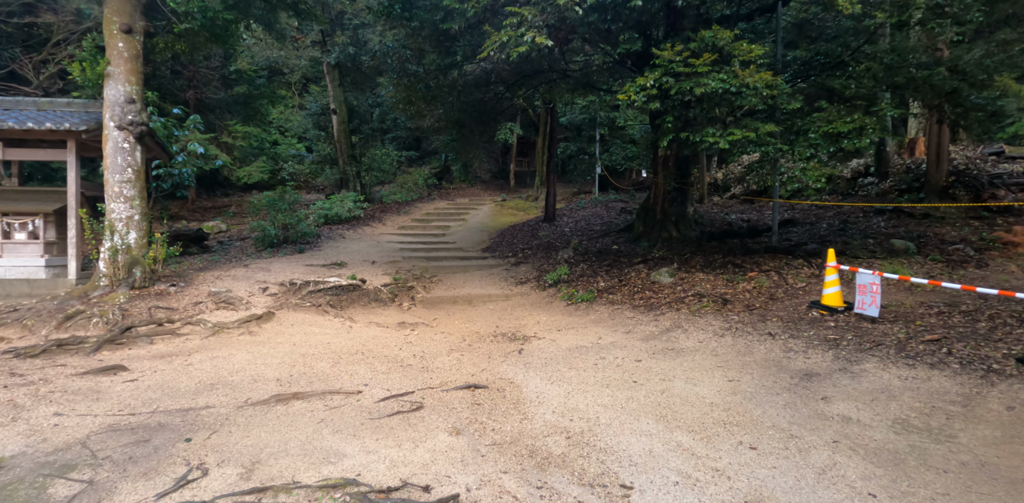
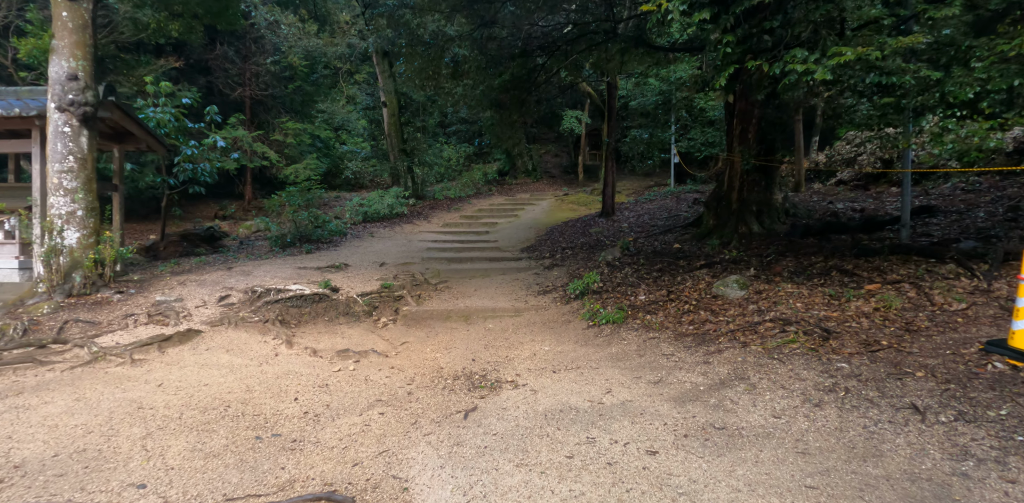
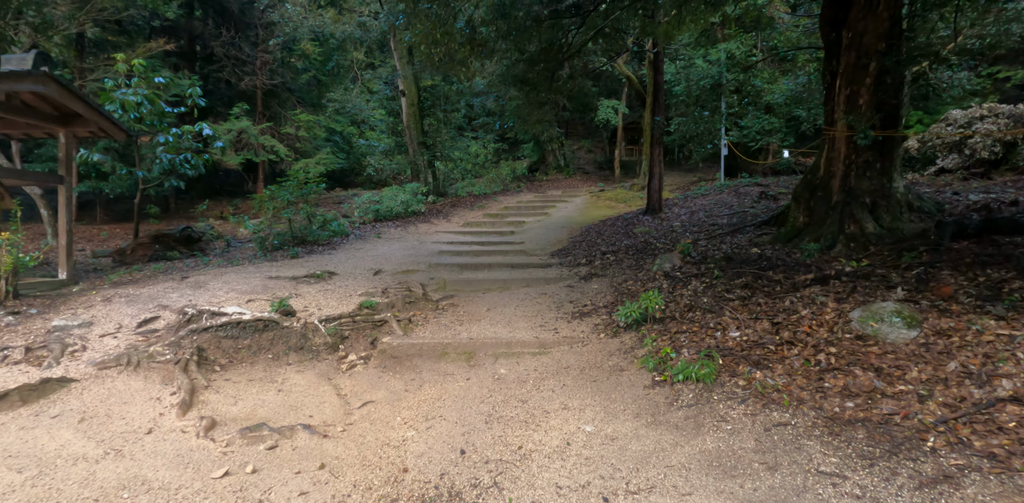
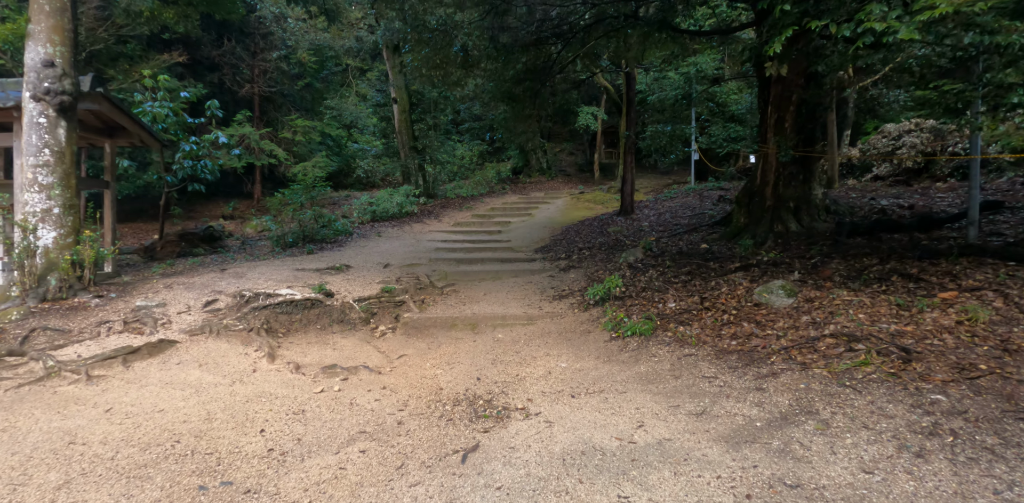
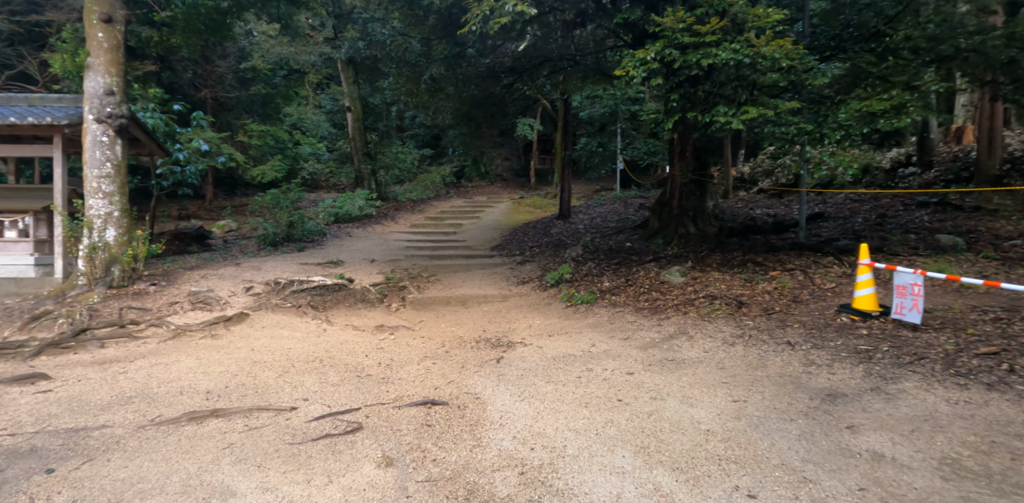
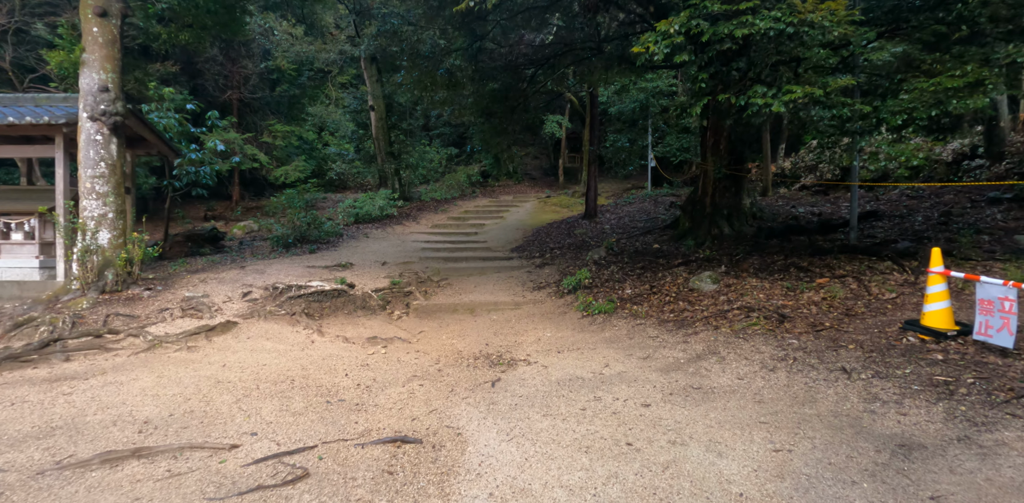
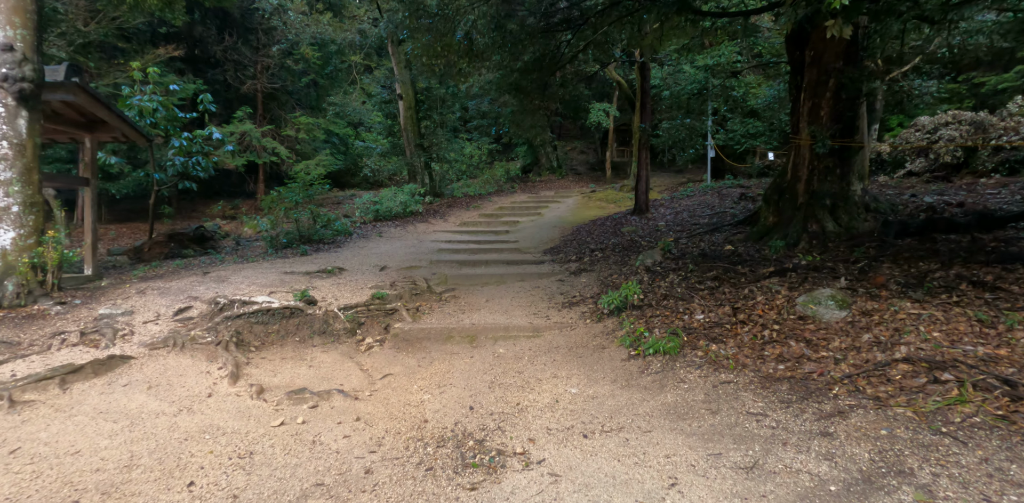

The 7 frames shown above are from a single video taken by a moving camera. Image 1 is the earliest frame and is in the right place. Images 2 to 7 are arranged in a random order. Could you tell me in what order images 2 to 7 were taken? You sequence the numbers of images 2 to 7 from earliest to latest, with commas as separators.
5, 6, 2, 4, 7, 3
